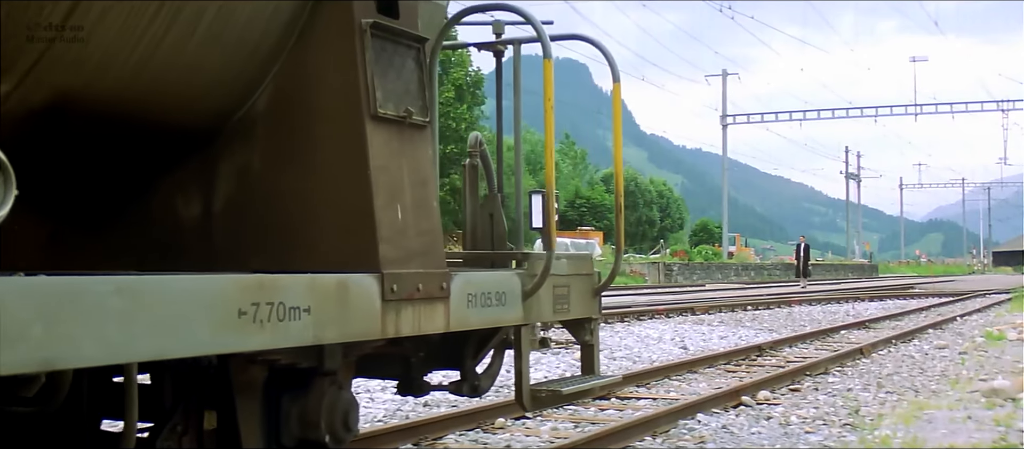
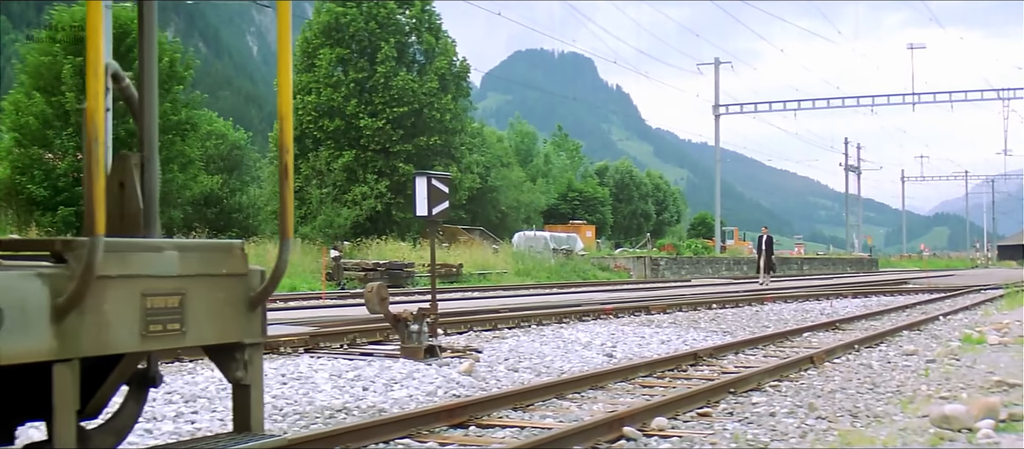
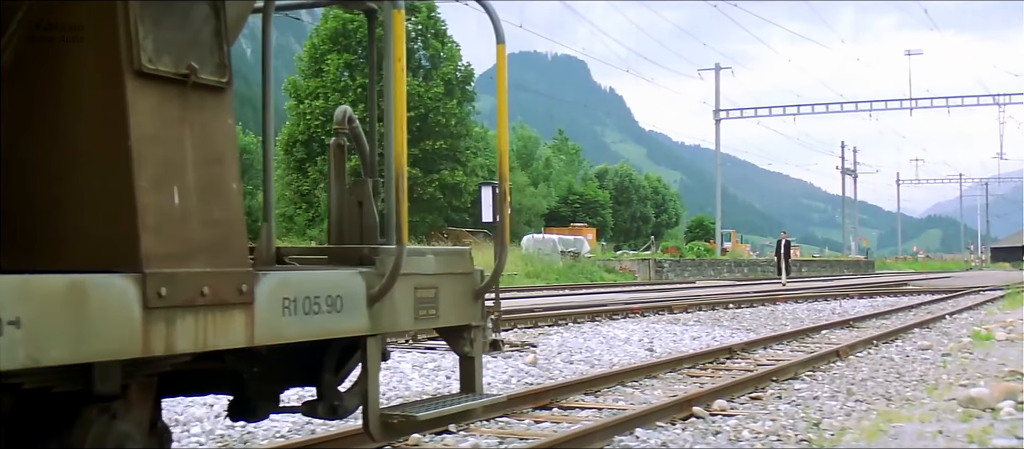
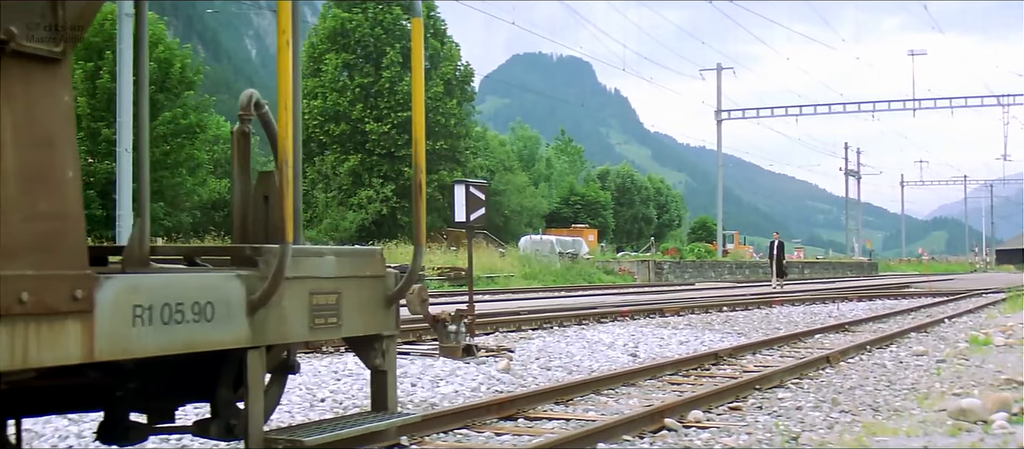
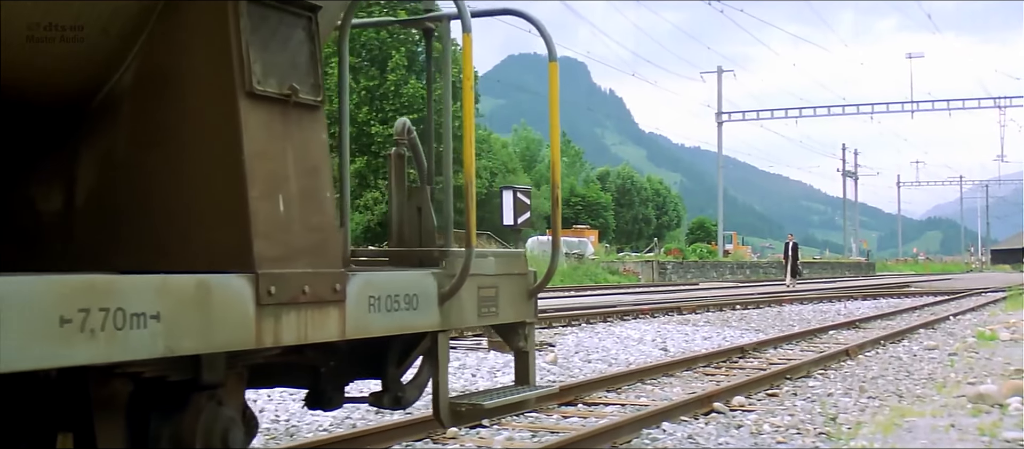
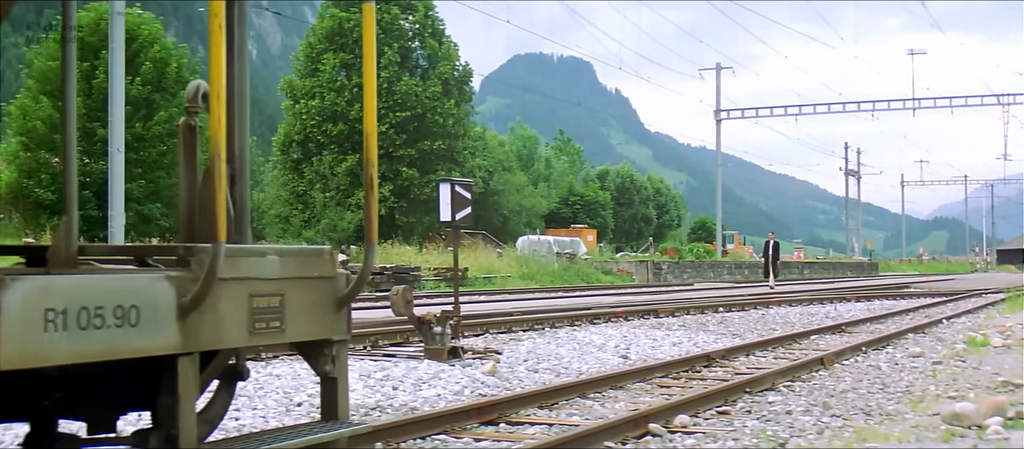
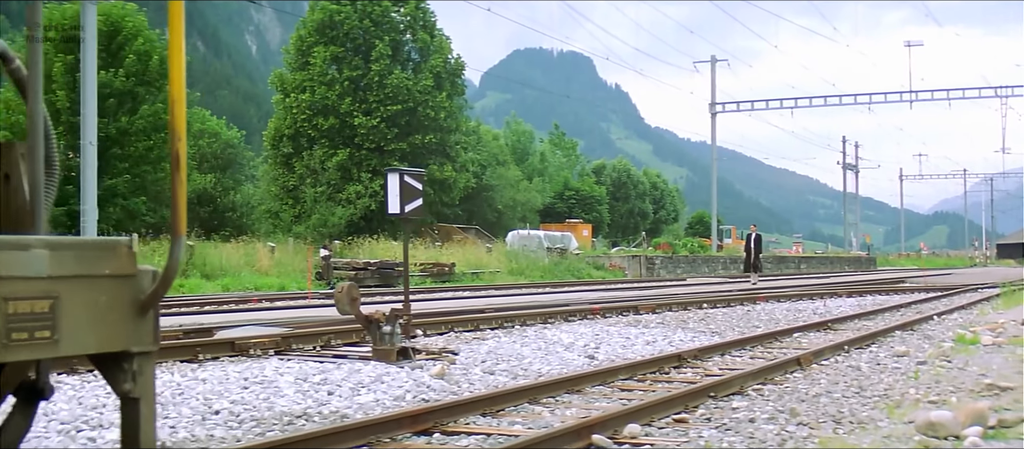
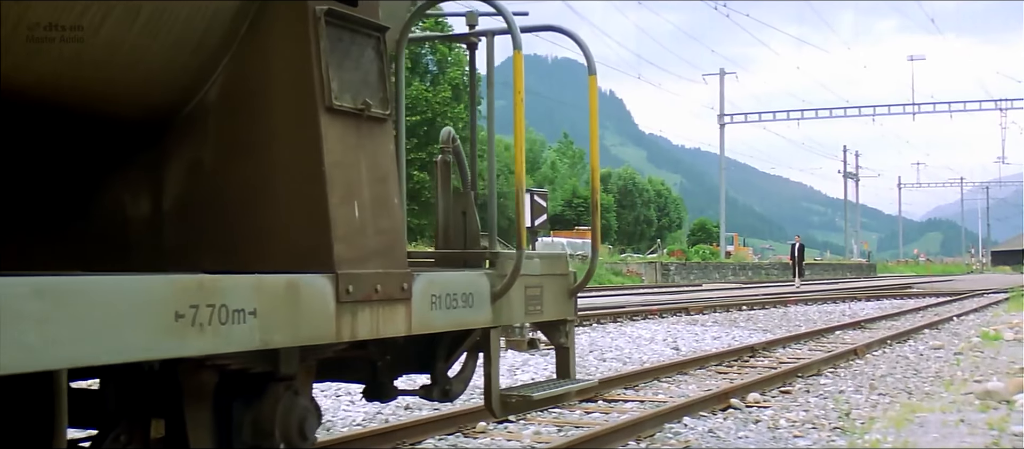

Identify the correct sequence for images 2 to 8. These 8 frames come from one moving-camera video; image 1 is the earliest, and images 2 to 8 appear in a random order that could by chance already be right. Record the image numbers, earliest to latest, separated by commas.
8, 5, 3, 4, 6, 2, 7
